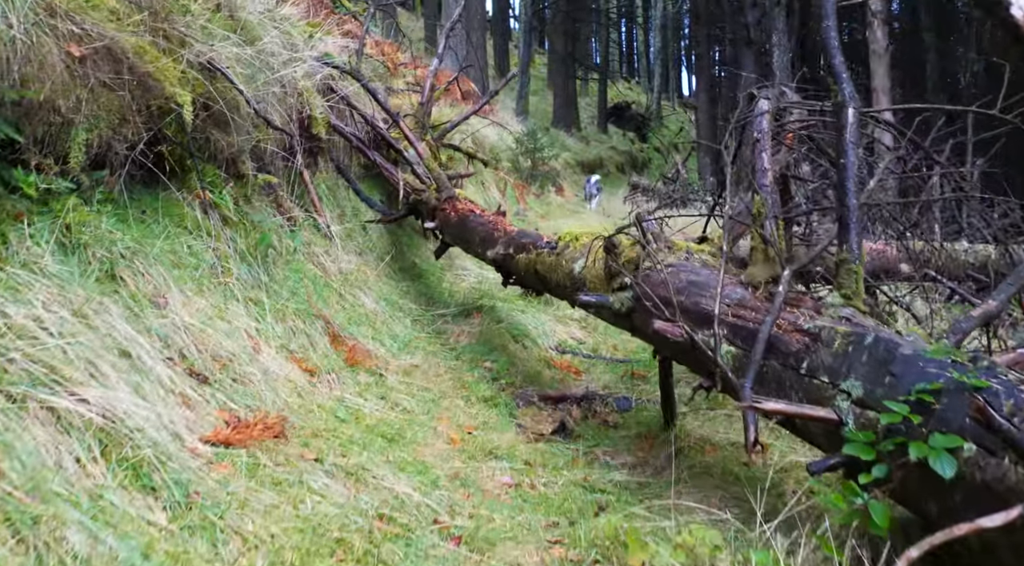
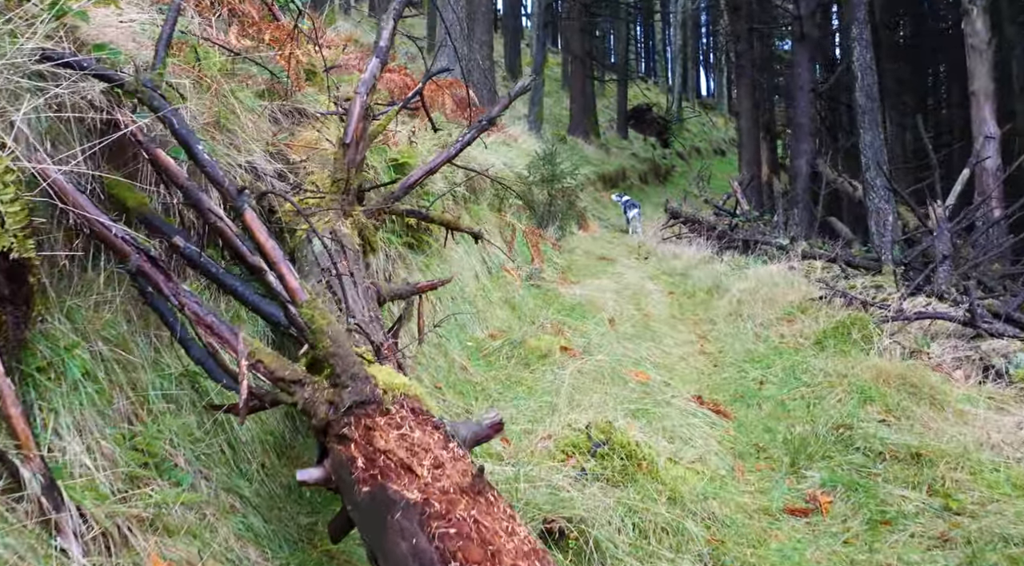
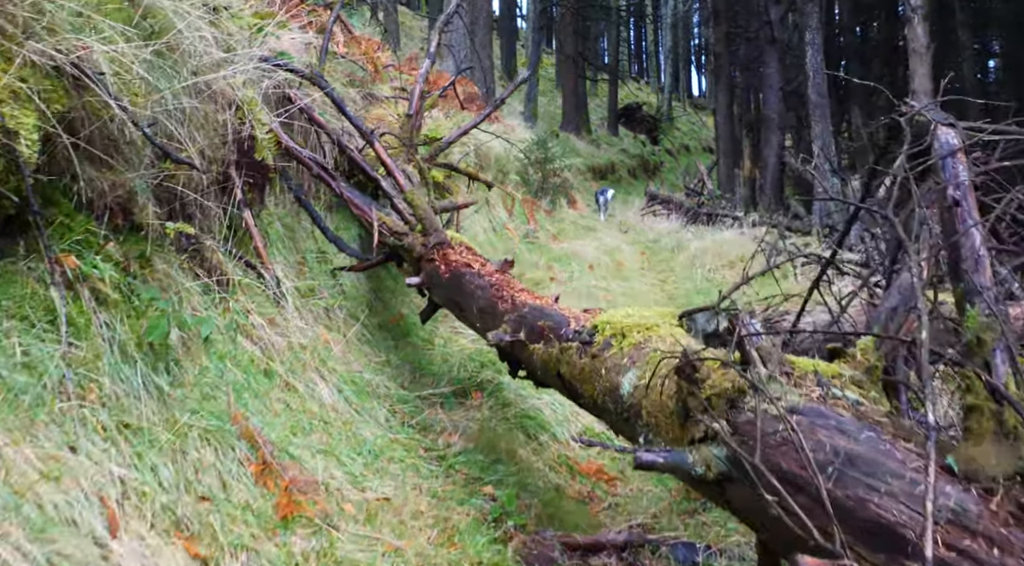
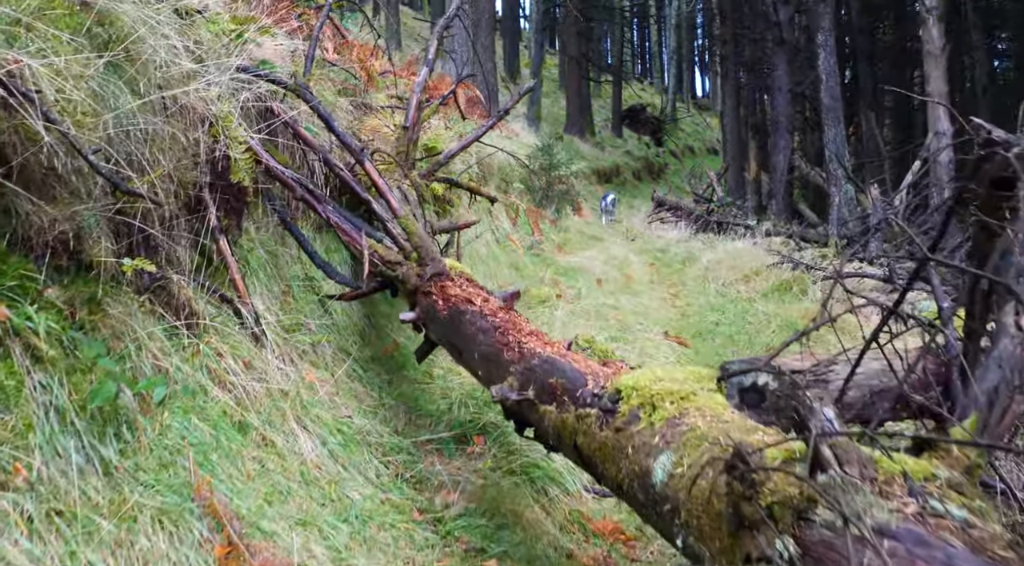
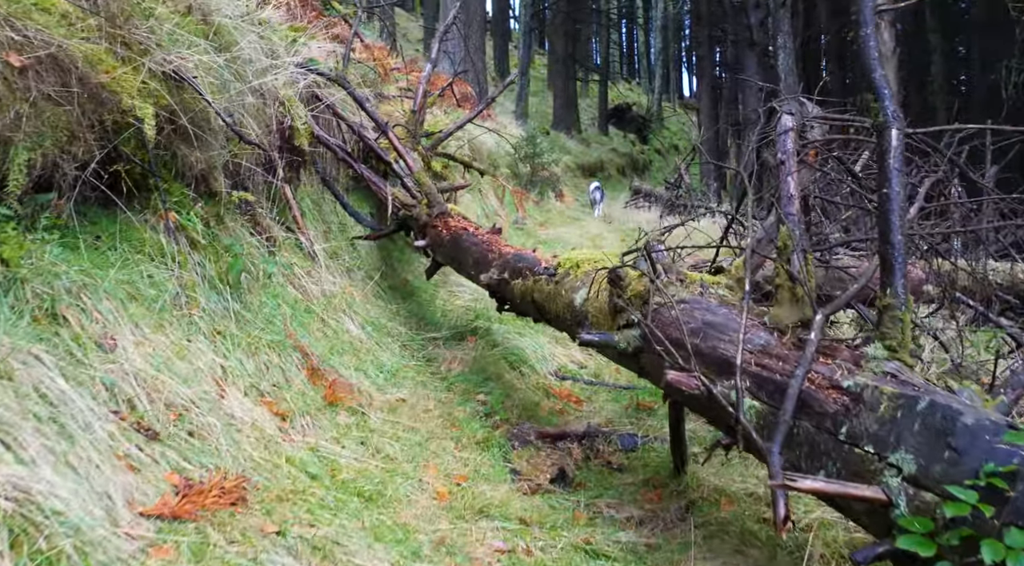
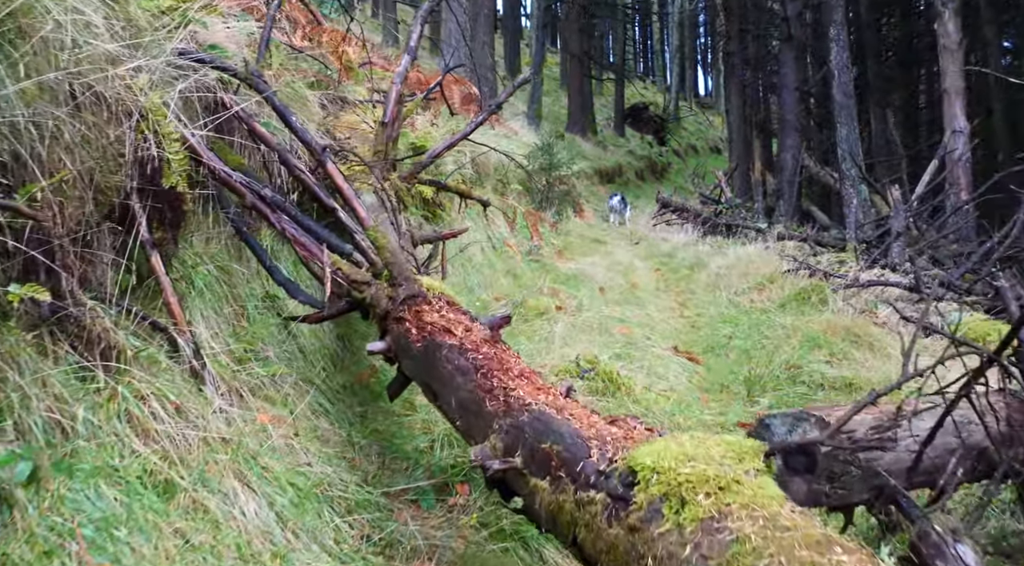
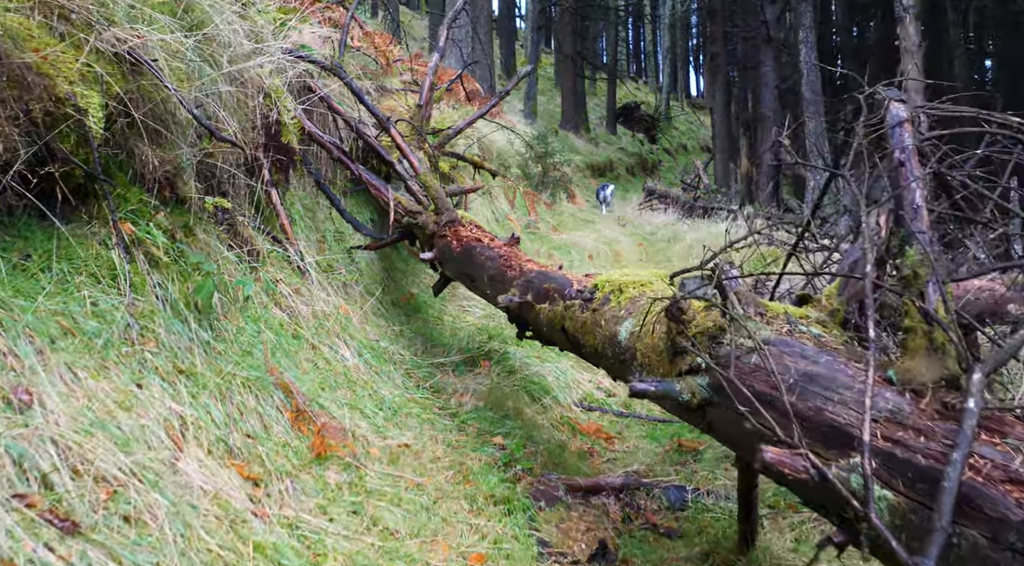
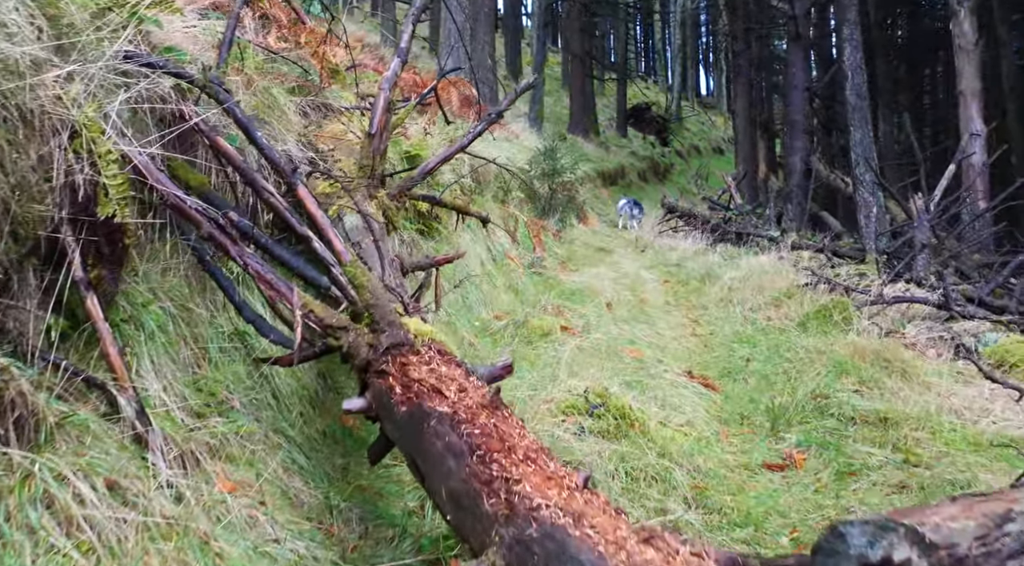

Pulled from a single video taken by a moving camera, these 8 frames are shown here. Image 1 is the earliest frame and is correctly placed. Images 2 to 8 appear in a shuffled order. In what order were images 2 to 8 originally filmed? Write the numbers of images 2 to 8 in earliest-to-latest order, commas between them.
5, 7, 3, 4, 6, 8, 2
